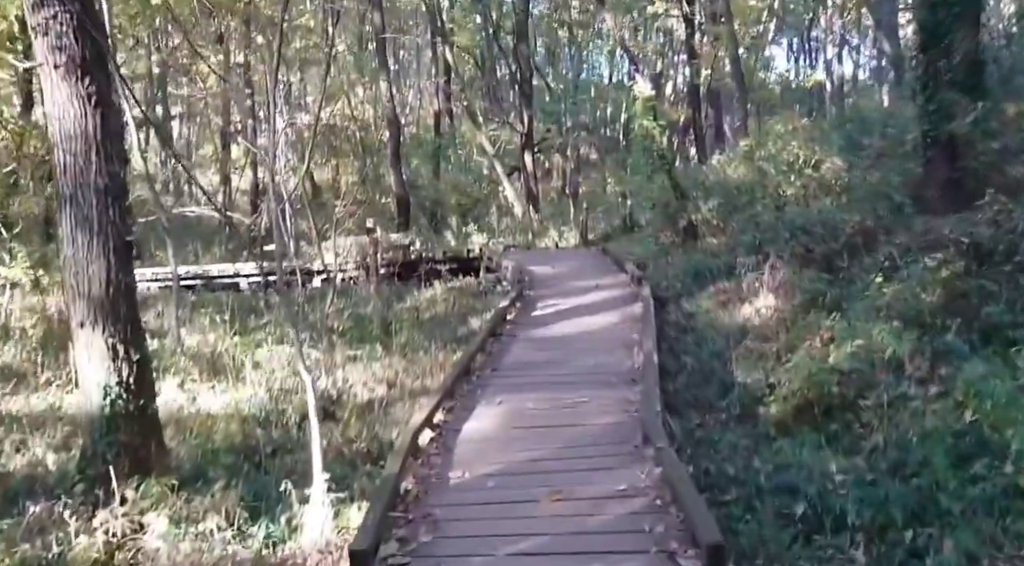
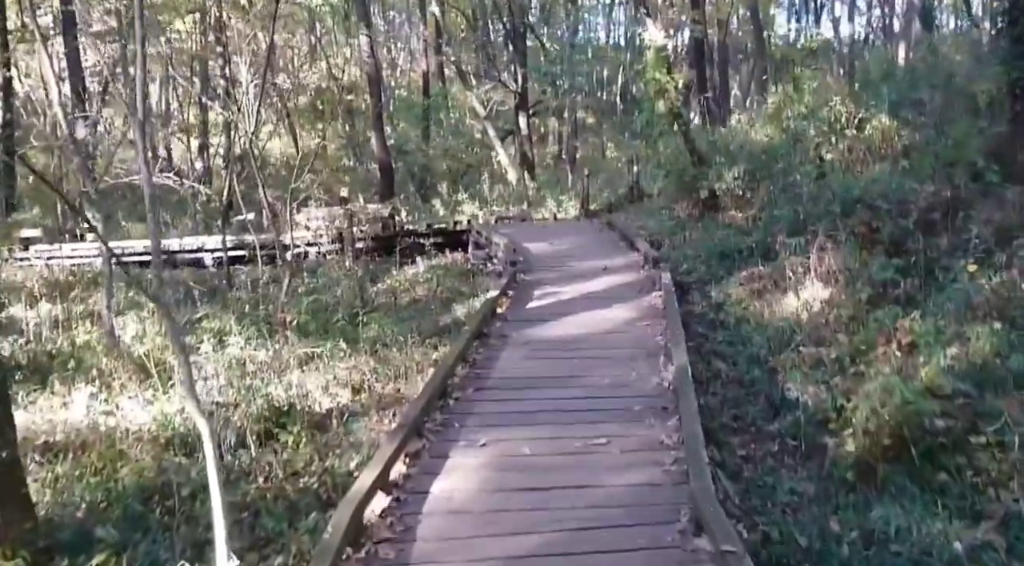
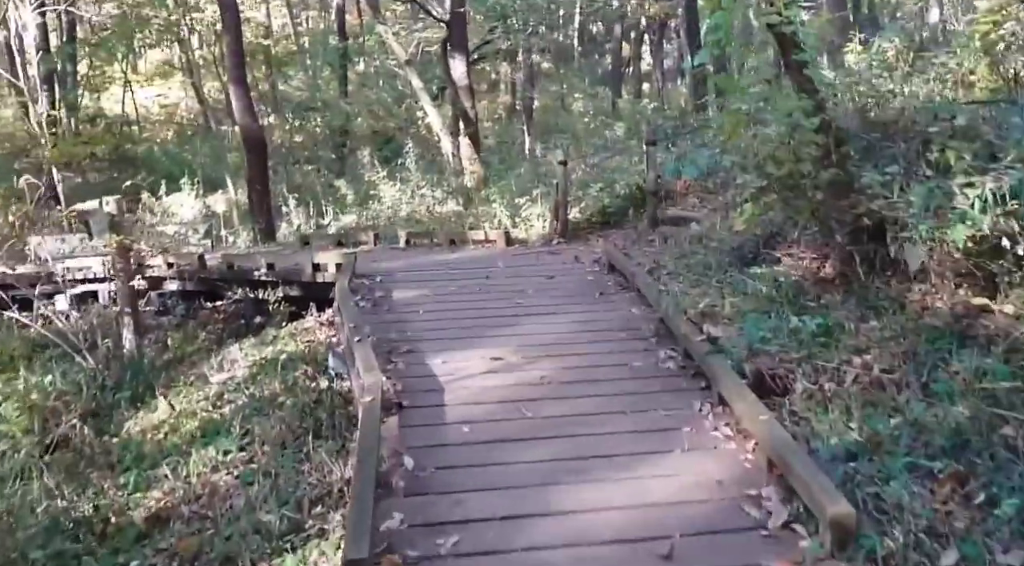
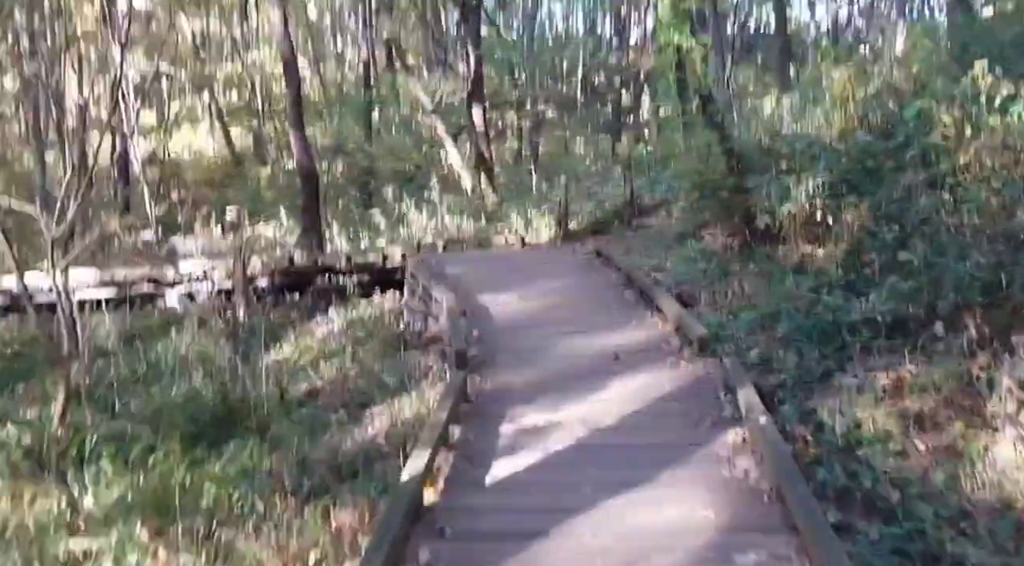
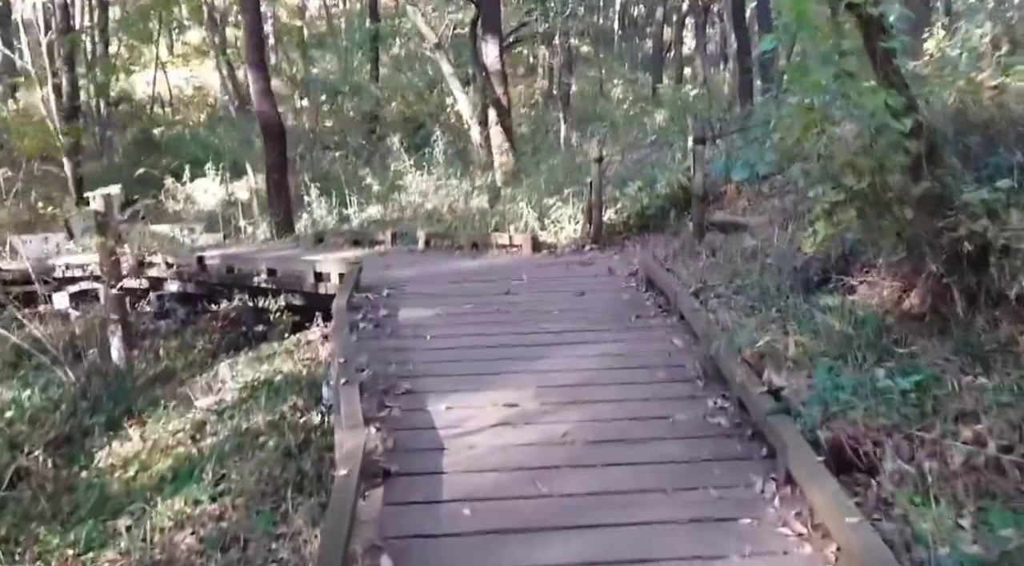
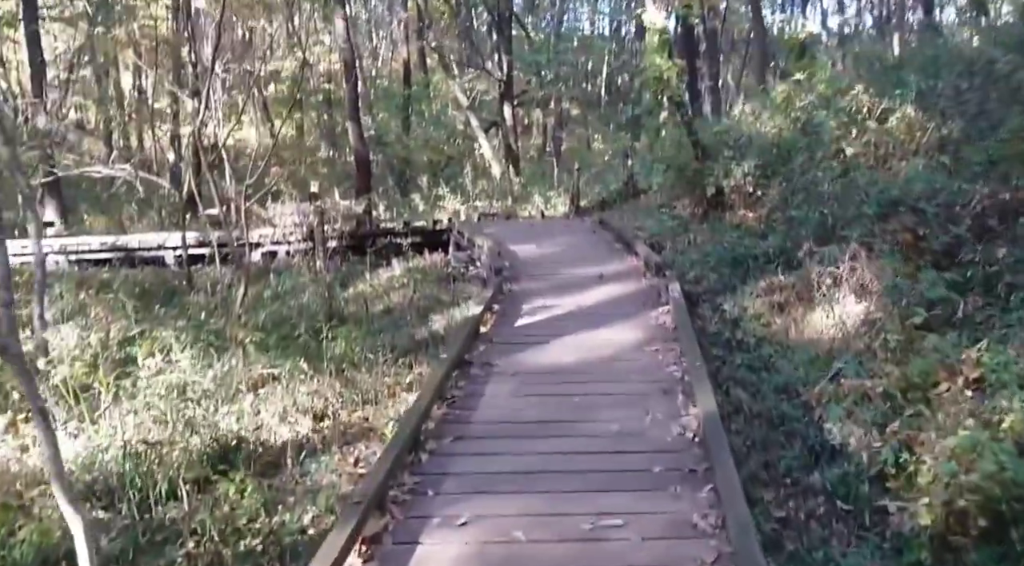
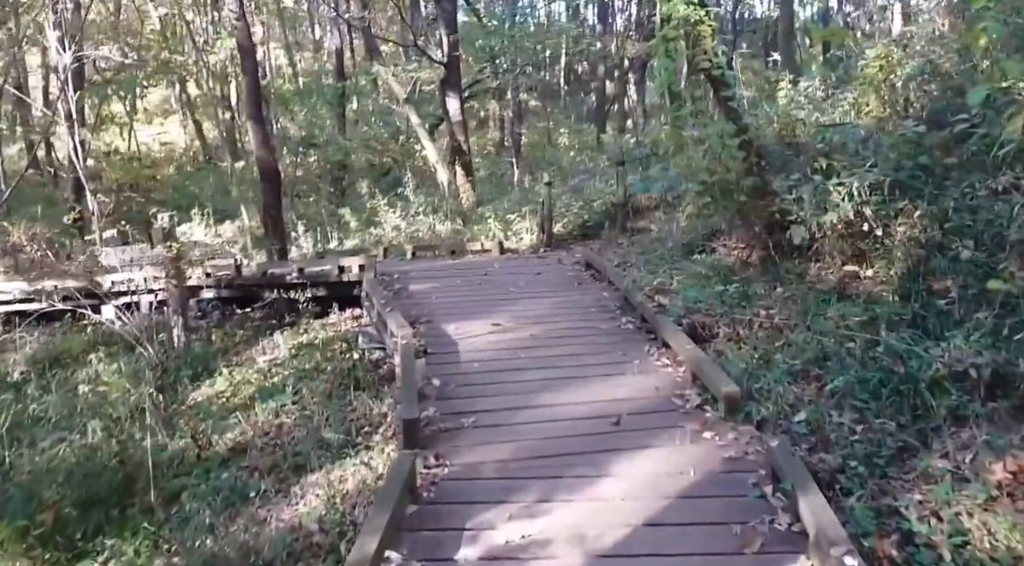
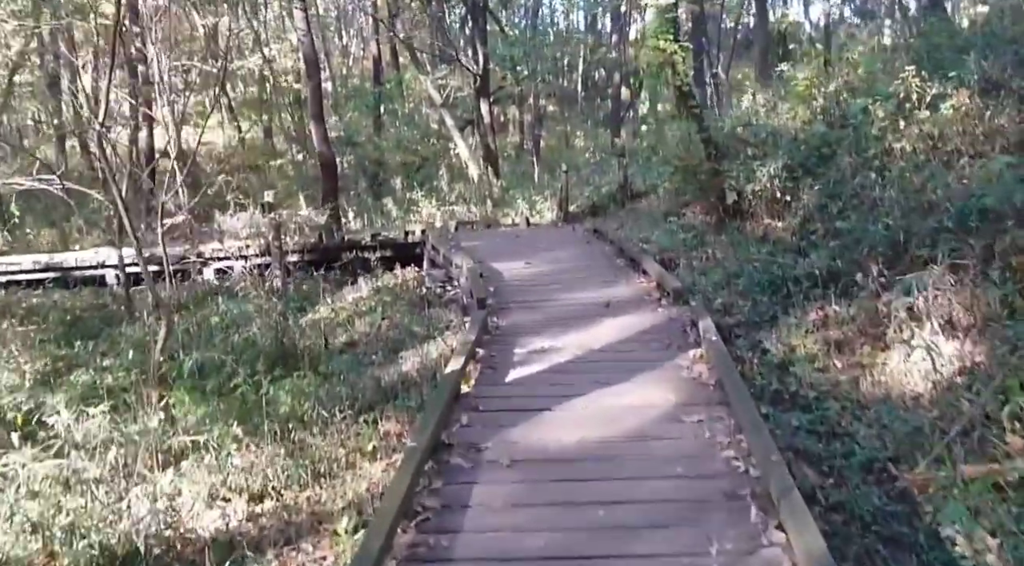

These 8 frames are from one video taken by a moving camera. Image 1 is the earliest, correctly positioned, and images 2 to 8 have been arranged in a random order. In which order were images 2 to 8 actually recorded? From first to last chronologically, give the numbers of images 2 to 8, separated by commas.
2, 6, 8, 4, 7, 3, 5
